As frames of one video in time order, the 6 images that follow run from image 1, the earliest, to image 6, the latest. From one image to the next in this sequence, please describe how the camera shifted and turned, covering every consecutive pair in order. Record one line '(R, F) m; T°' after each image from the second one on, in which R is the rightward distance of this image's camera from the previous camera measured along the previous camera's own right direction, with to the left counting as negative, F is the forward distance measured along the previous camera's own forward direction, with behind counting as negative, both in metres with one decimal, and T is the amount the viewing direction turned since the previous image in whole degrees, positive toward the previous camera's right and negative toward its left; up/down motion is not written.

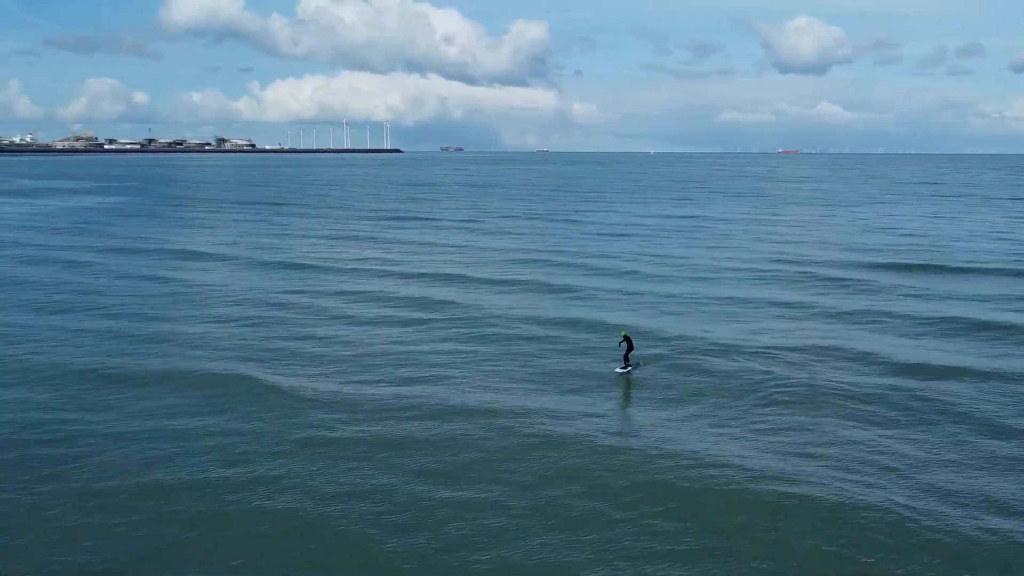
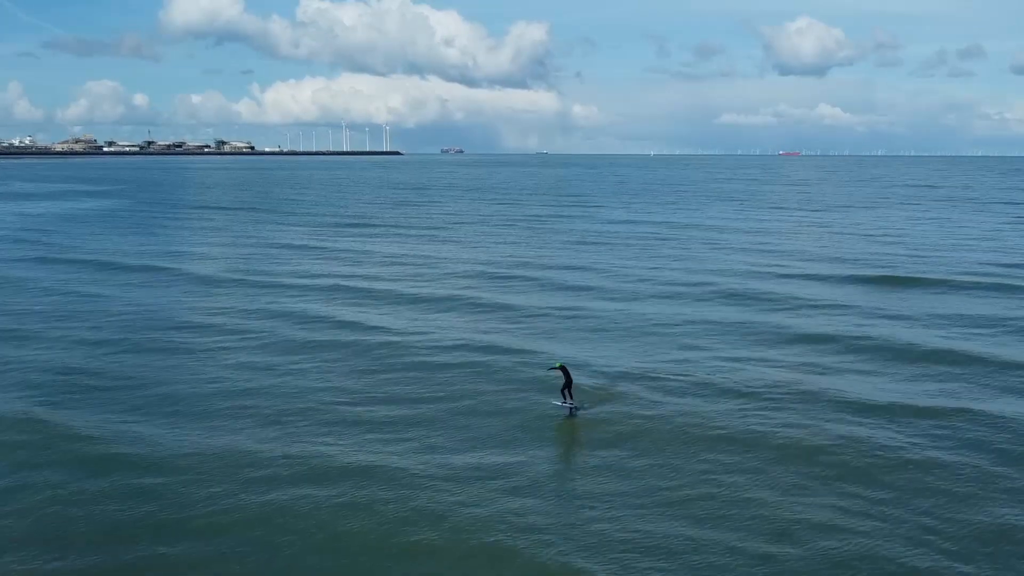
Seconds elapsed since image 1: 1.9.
(+1.1, +1.4) m; 0°
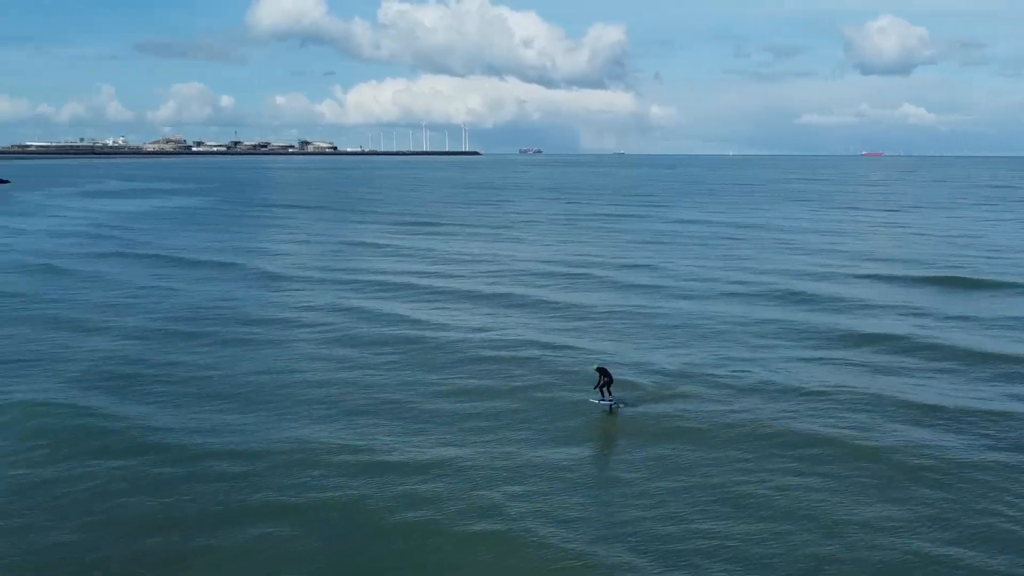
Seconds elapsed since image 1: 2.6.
(+0.6, -0.1) m; -5°
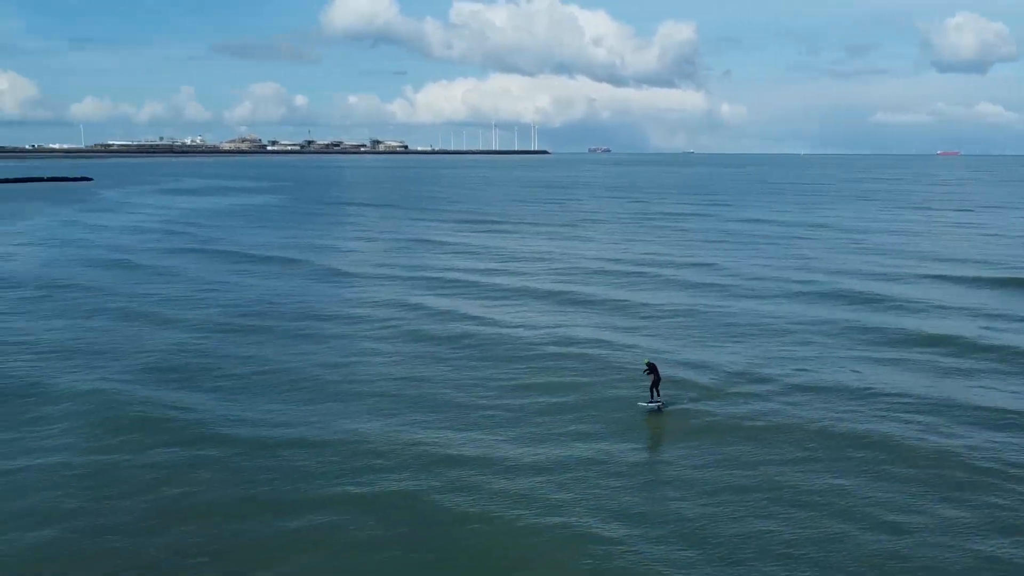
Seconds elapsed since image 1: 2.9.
(+0.3, -0.1) m; -4°
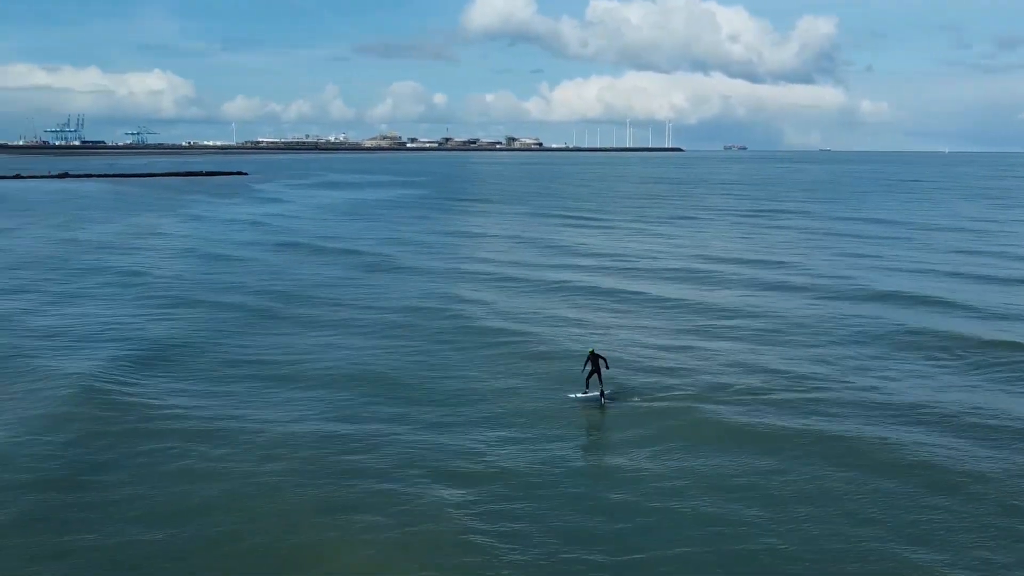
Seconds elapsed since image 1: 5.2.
(+2.0, +0.5) m; -9°
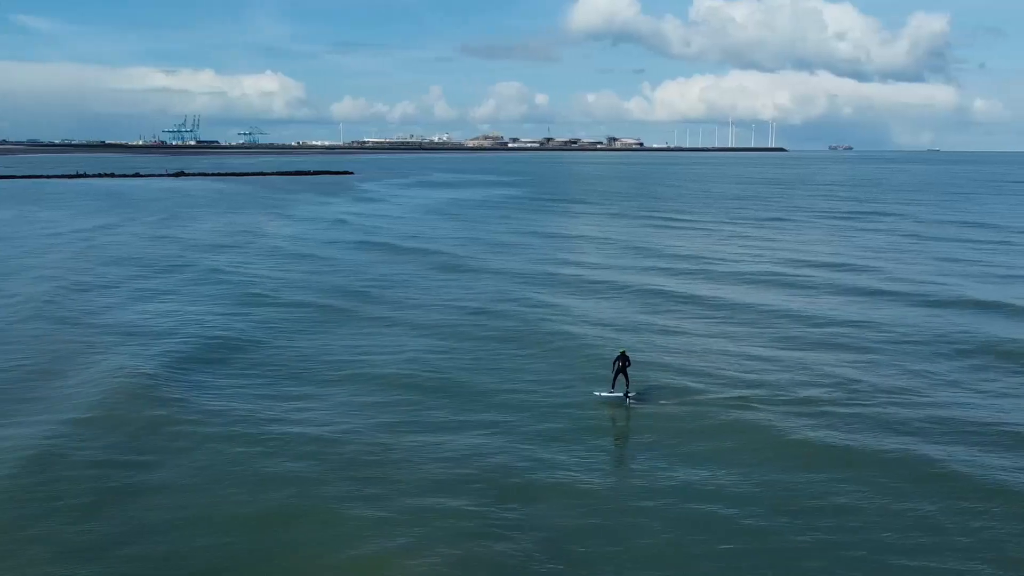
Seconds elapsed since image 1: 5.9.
(+0.7, 0.0) m; -7°
